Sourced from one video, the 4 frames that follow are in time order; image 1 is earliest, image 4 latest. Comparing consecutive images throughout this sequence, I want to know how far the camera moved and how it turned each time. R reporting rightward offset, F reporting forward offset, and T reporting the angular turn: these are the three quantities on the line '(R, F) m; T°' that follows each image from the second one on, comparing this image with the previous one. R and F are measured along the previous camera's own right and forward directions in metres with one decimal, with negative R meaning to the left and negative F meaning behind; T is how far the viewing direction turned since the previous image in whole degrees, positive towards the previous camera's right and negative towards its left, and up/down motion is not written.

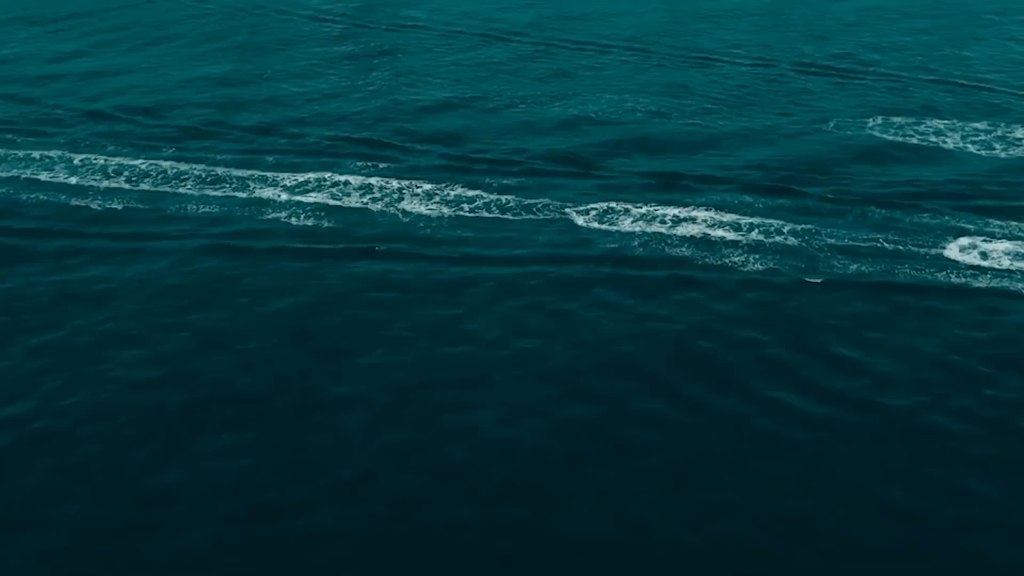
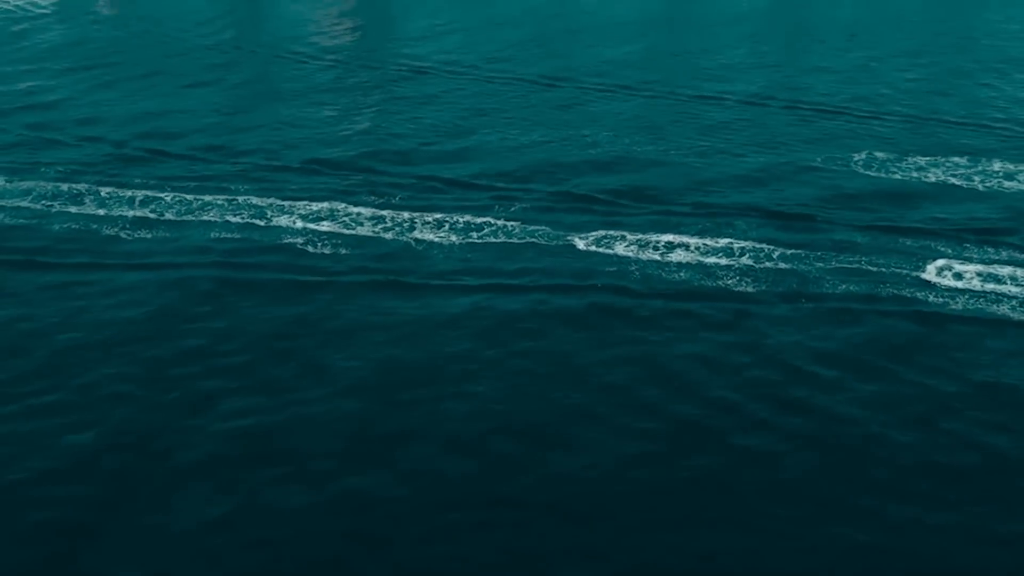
(+4.0, -3.3) m; -7°
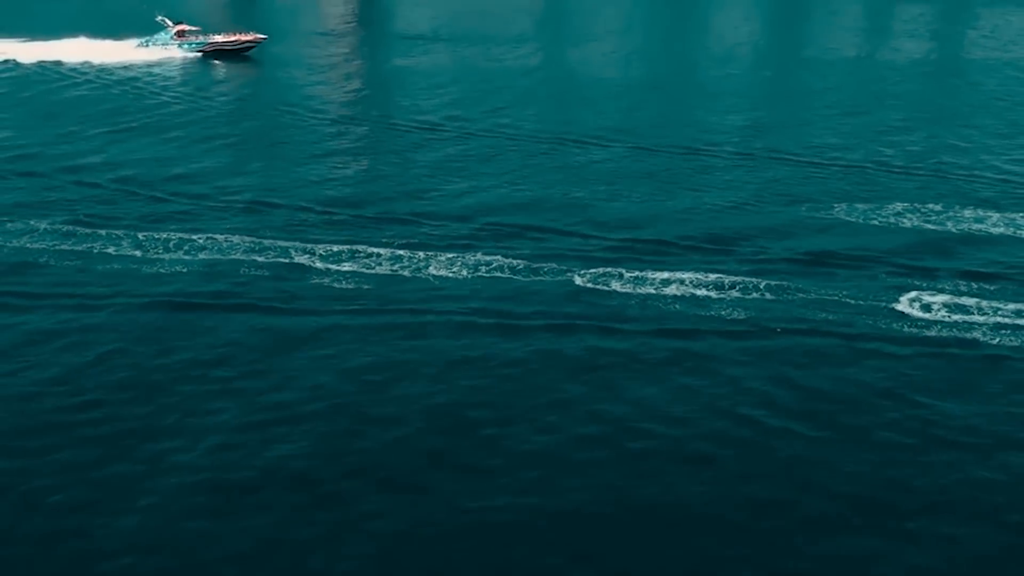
(0.0, -1.6) m; 0°
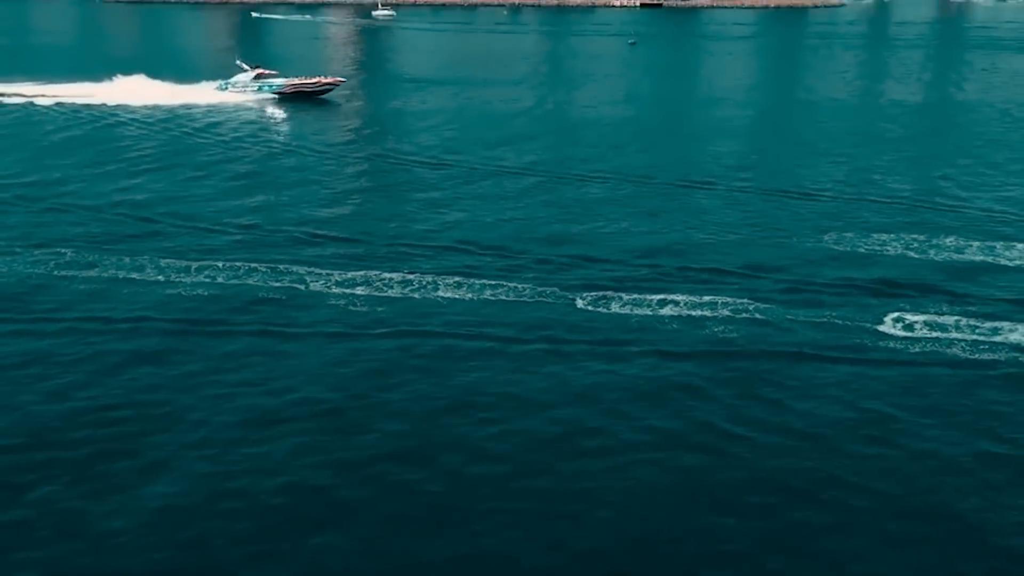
(-0.2, -1.1) m; 0°
